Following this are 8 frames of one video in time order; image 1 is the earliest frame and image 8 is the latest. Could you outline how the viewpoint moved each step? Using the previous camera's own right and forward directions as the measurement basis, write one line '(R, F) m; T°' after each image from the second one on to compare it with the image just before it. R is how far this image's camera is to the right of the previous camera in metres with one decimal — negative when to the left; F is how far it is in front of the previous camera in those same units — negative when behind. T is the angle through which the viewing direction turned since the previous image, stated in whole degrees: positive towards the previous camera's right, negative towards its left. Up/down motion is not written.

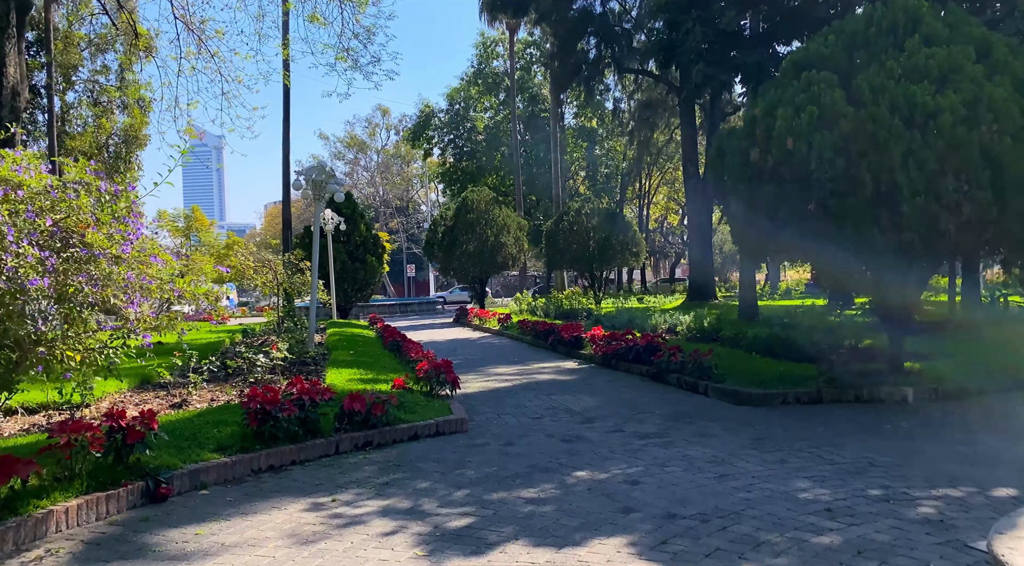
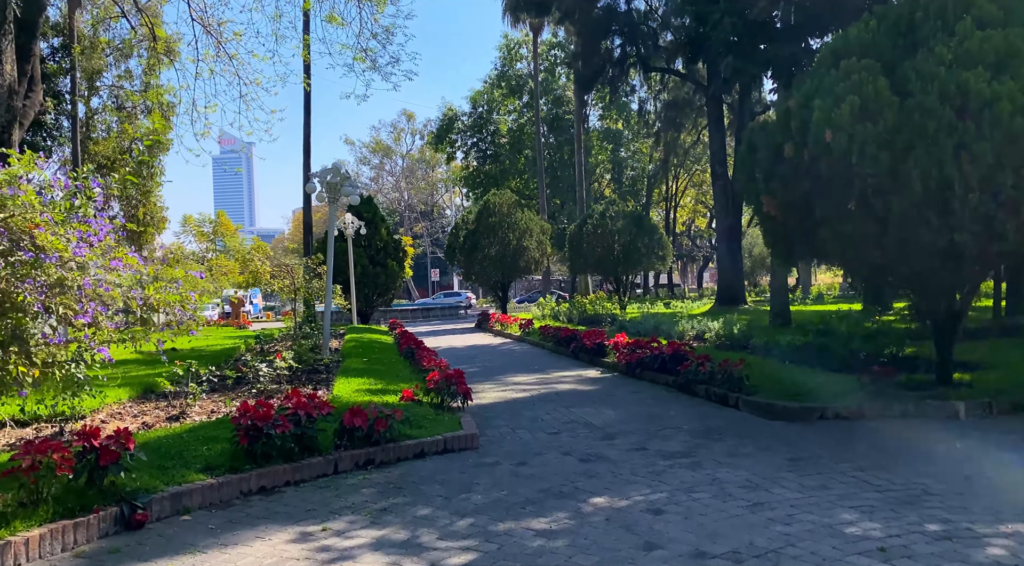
(+0.1, +0.6) m; -2°
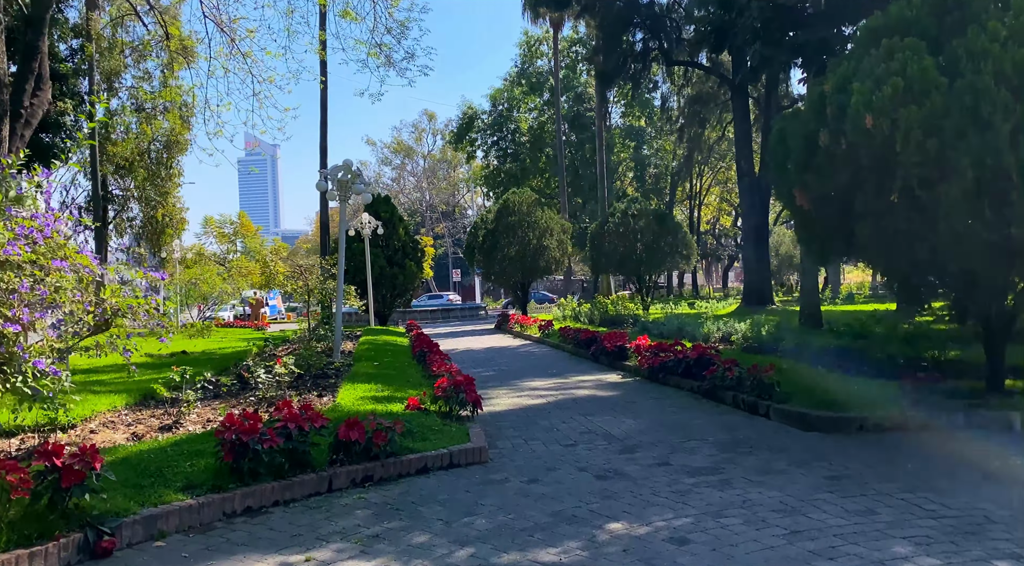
(+0.1, +0.6) m; -2°
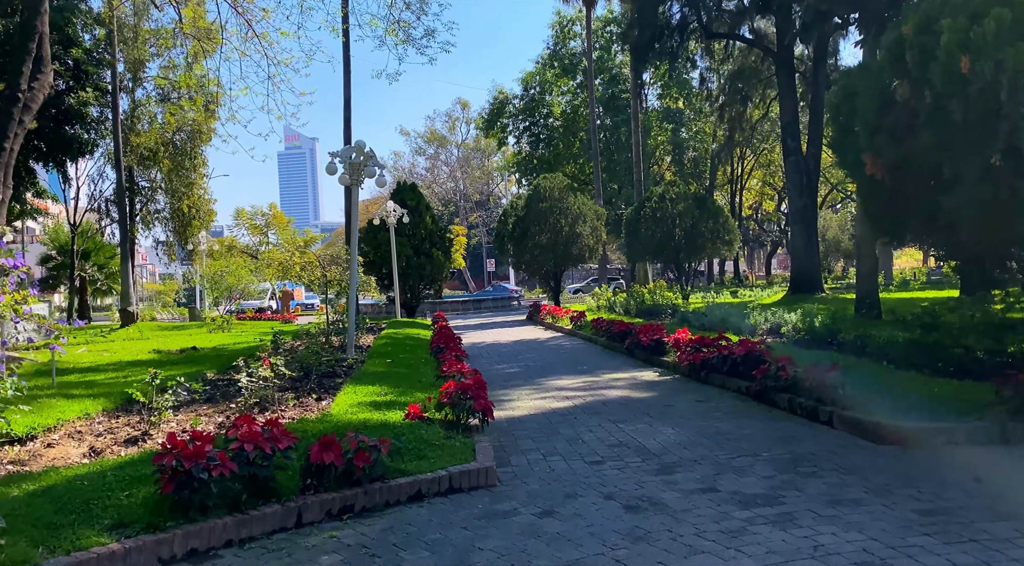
(+0.2, +1.2) m; -2°
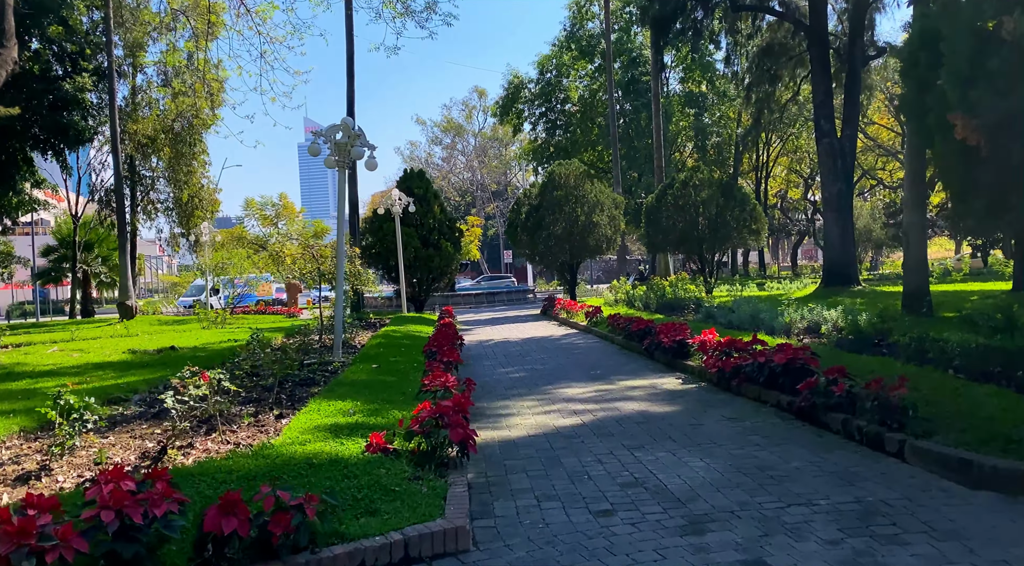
(+0.2, +1.4) m; -1°
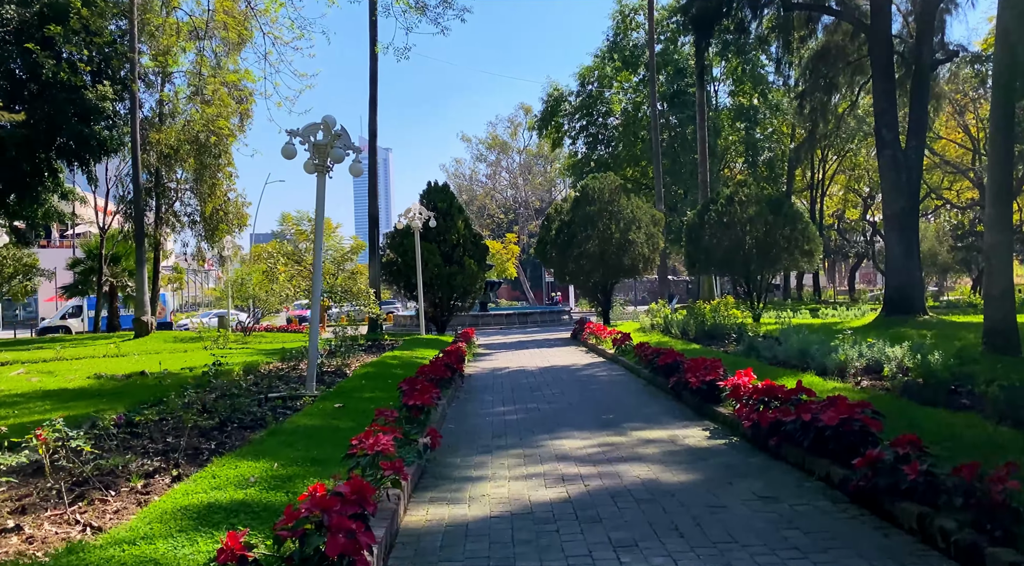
(+0.6, +1.8) m; -3°
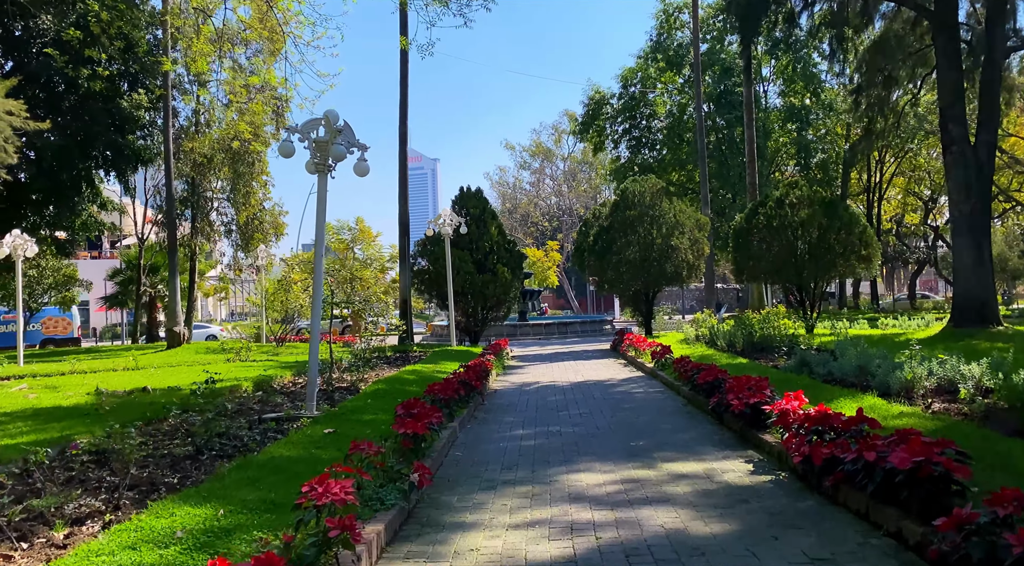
(+0.3, +1.1) m; -3°
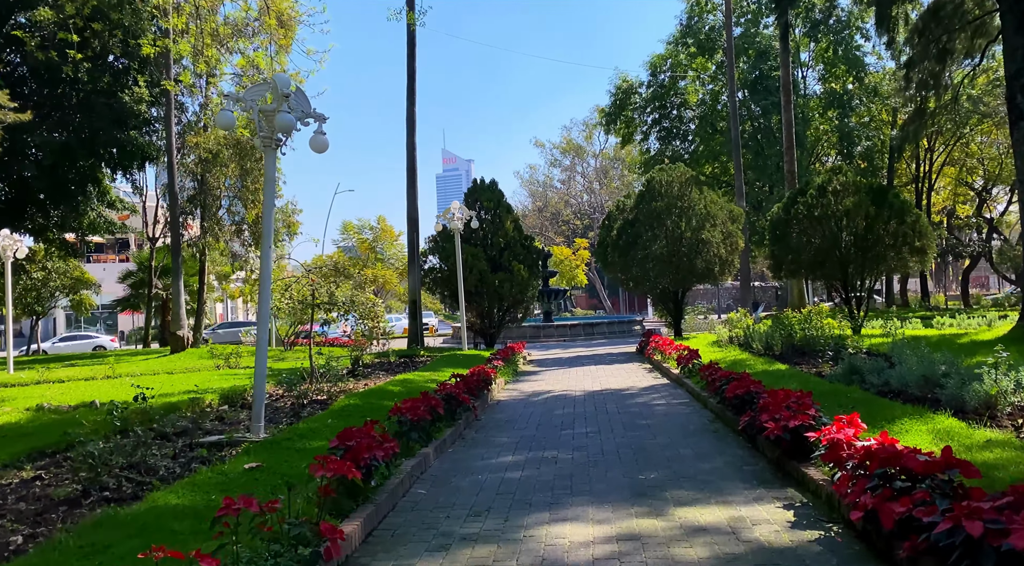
(+0.5, +1.7) m; -2°
